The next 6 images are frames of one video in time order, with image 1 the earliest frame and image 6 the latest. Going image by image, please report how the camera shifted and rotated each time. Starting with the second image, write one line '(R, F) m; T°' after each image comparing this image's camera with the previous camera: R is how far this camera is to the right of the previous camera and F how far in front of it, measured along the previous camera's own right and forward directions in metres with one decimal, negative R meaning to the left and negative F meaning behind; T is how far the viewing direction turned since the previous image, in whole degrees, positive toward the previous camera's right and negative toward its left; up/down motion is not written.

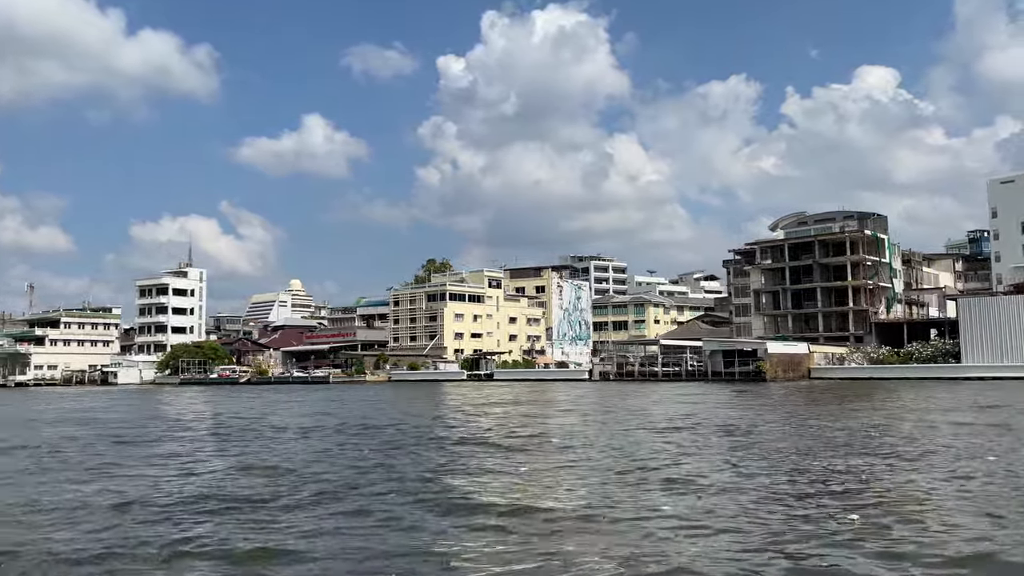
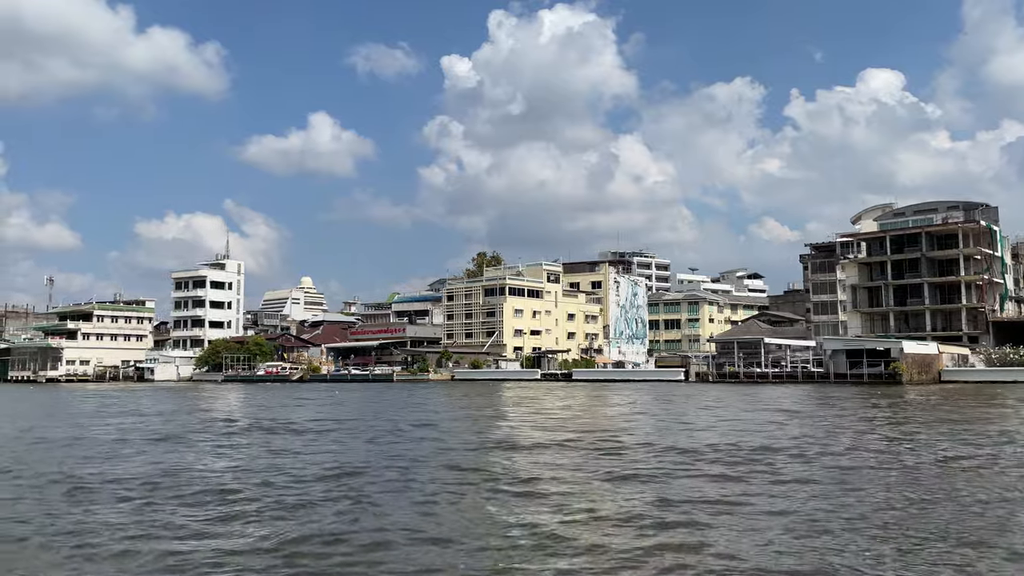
(-3.7, +3.1) m; 0°
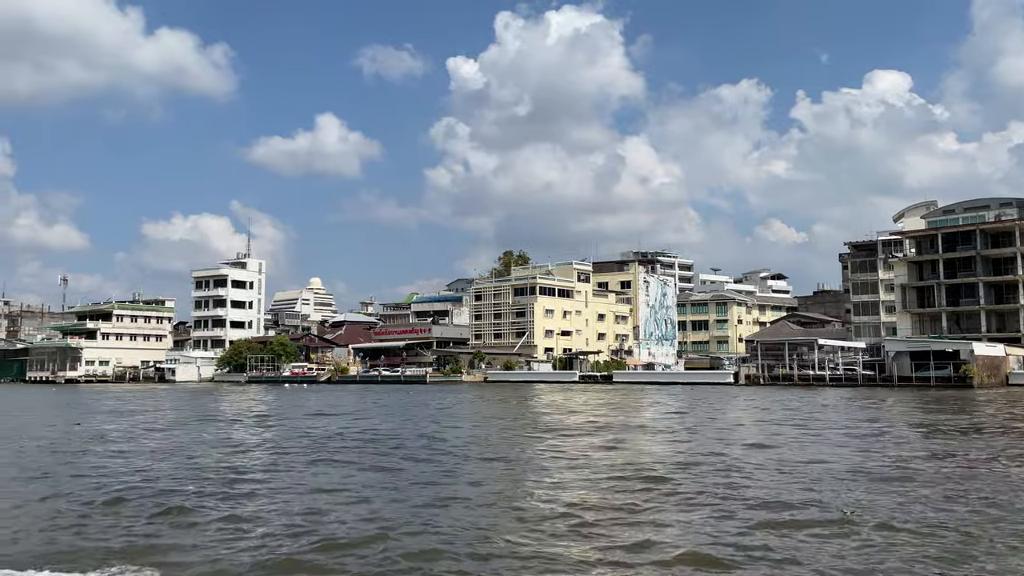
(-1.5, +1.3) m; 0°
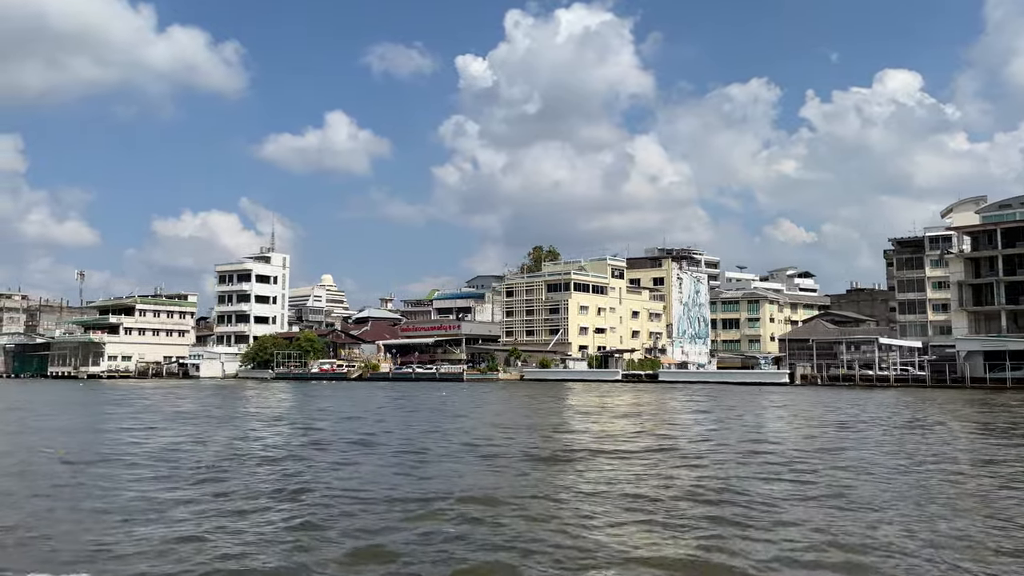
(-1.5, +1.3) m; -1°
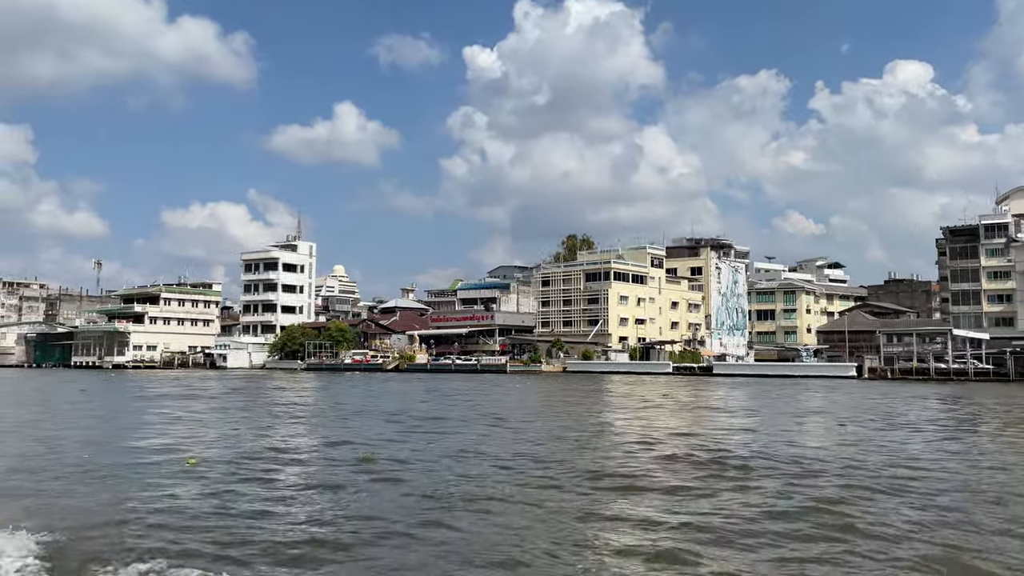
(-1.7, +1.5) m; -1°
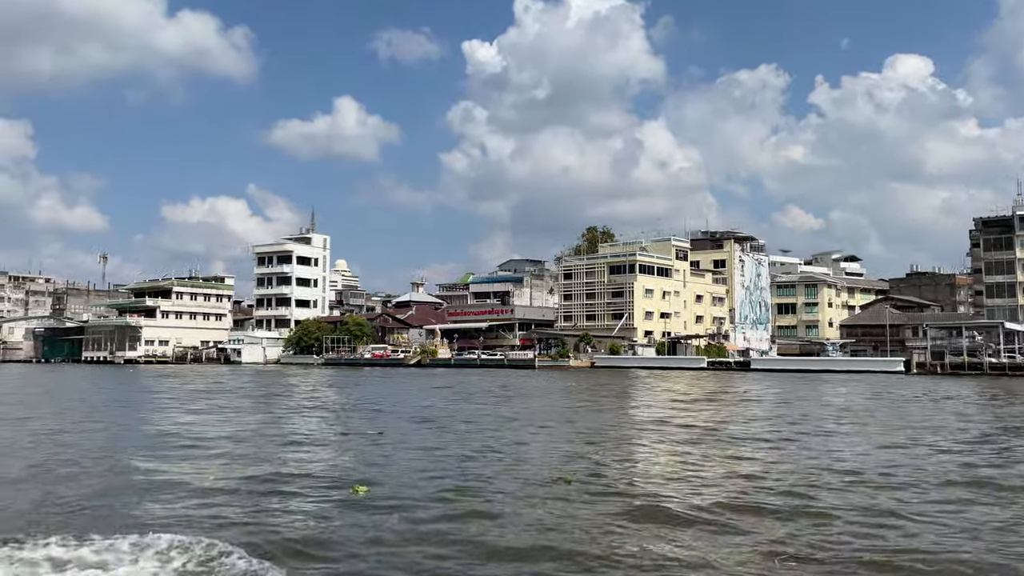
(-1.3, +1.1) m; 0°
